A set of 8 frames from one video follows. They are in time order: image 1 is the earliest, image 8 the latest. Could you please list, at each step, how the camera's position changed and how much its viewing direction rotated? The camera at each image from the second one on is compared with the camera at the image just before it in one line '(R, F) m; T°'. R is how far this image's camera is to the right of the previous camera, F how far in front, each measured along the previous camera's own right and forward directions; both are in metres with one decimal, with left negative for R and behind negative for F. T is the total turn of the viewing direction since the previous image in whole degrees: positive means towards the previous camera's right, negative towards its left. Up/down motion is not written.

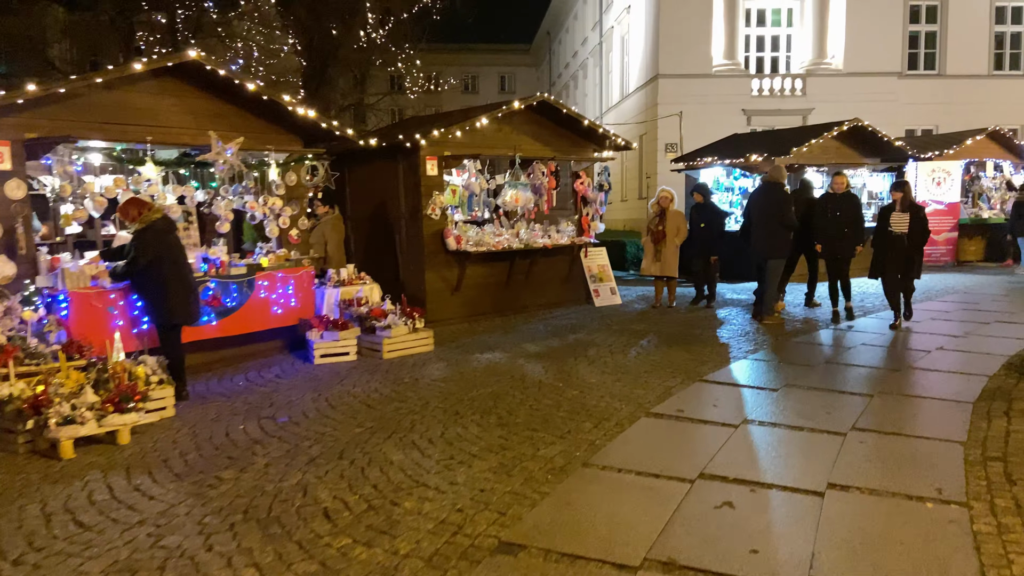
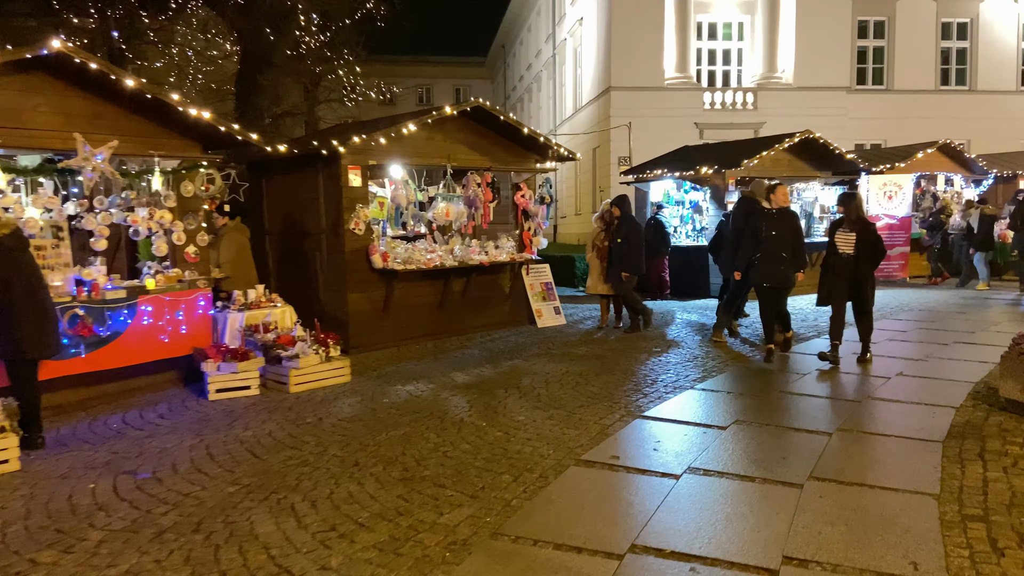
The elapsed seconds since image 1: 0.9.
(+0.3, +0.8) m; +3°
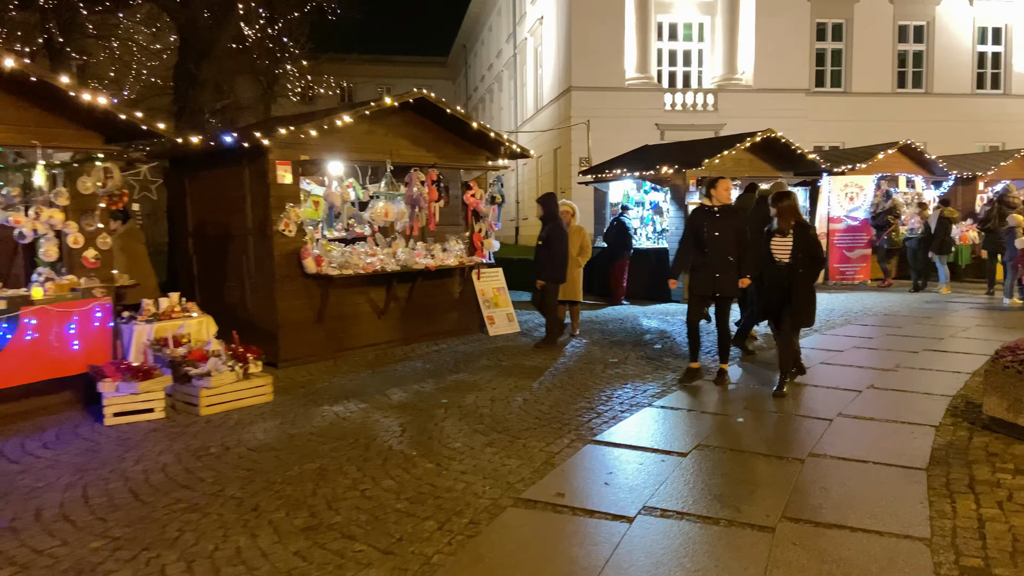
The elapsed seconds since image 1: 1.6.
(+0.2, +0.7) m; +3°
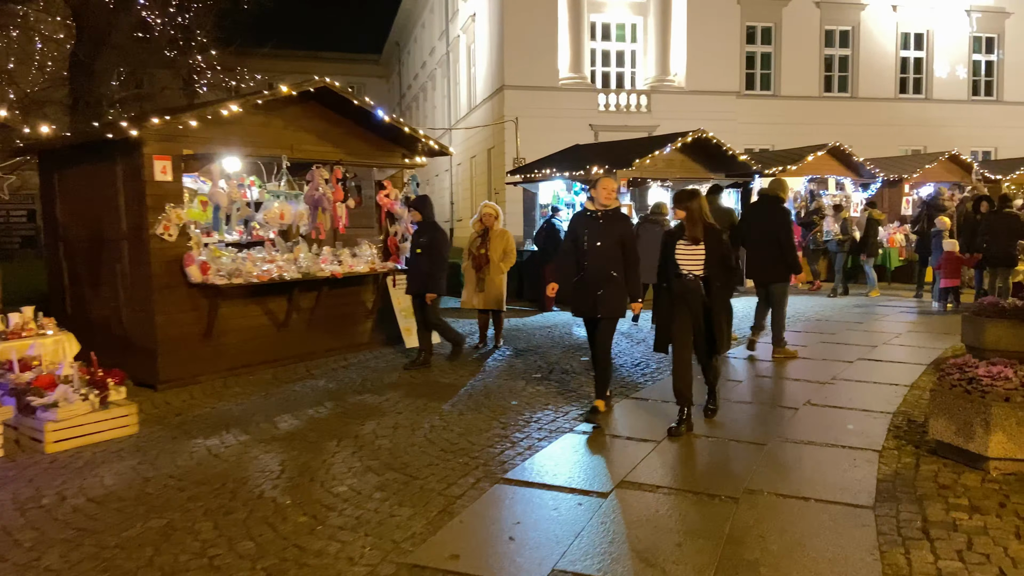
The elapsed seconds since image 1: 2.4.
(+0.3, +0.7) m; +5°
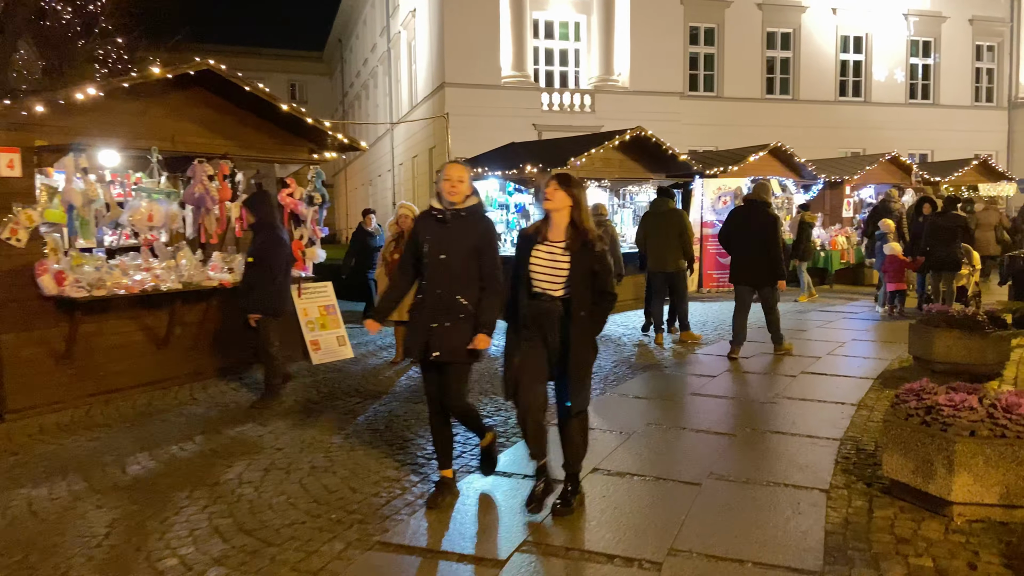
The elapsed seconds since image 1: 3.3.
(+0.4, +0.8) m; +4°
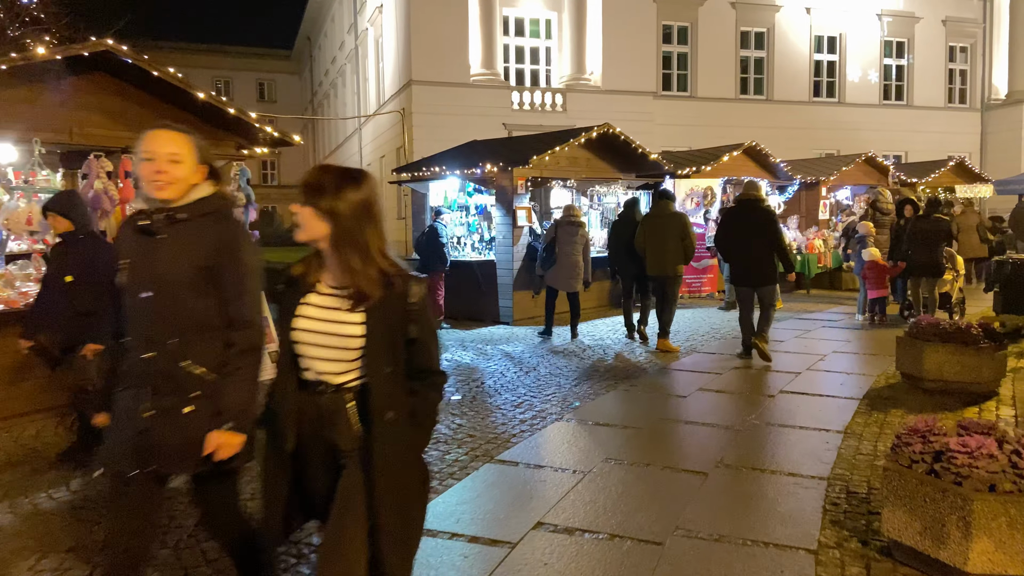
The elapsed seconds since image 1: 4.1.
(+0.3, +0.8) m; +2°
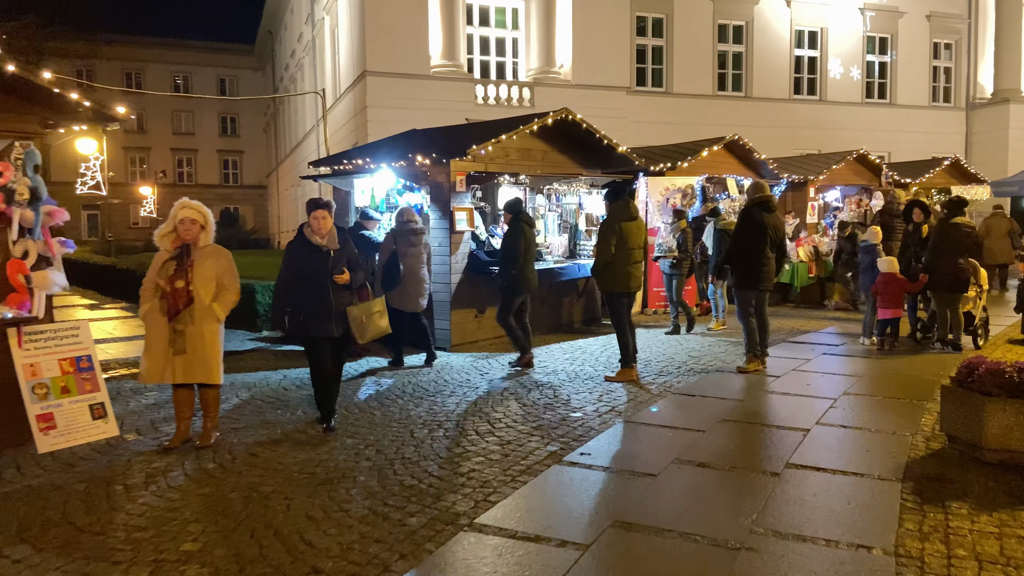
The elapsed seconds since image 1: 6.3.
(+0.5, +1.9) m; +2°
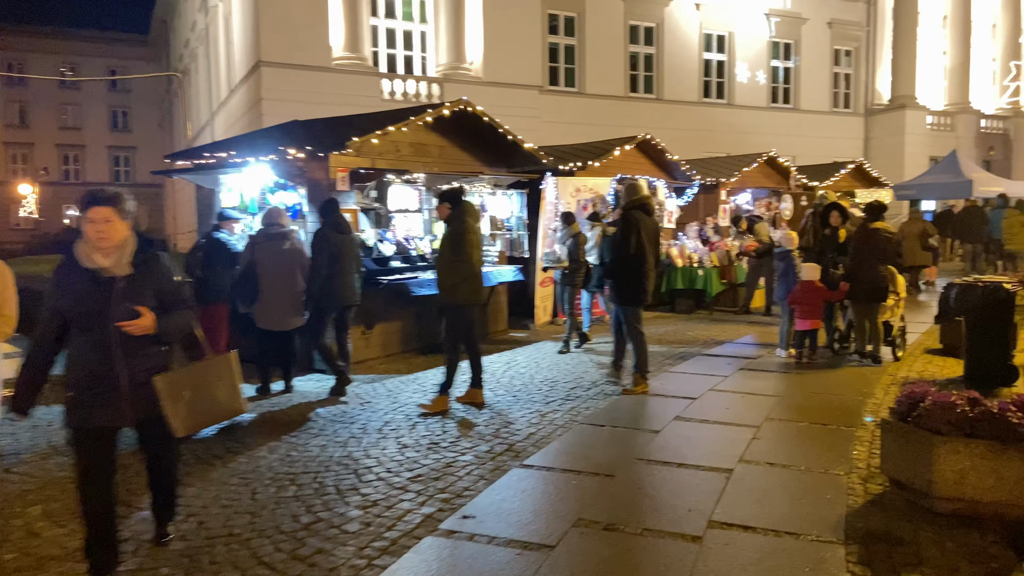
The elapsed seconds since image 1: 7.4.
(+0.3, +1.0) m; +6°
